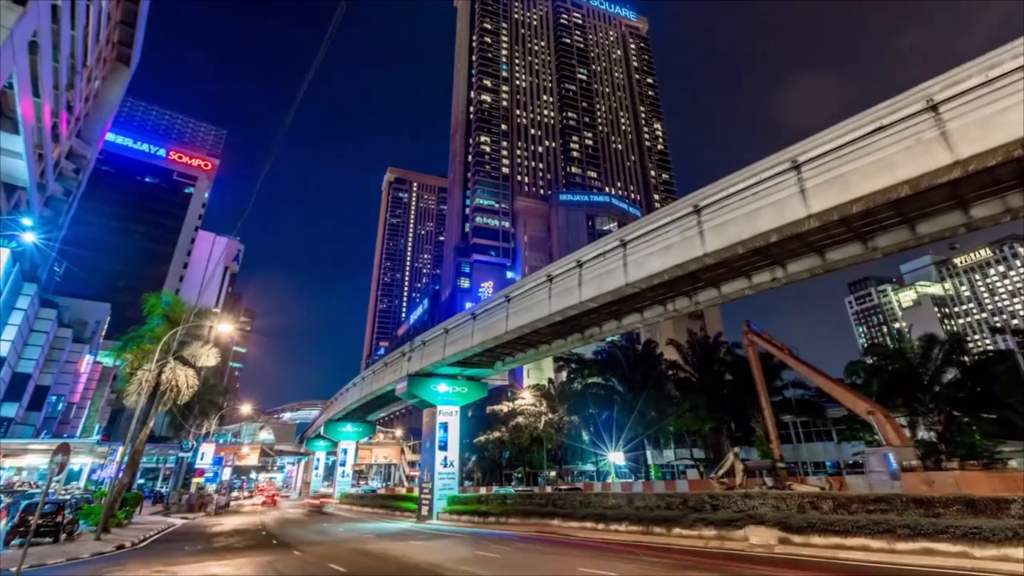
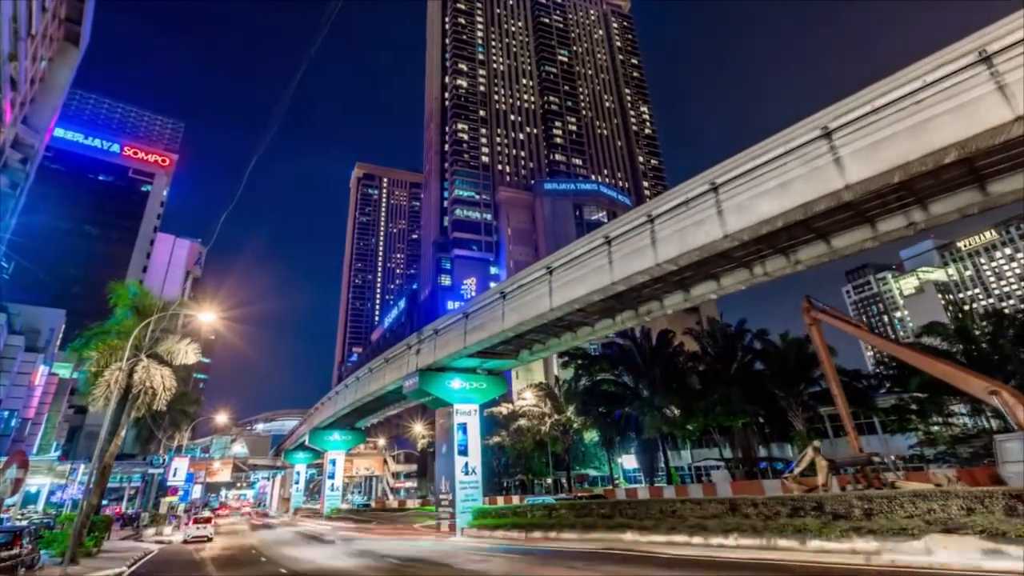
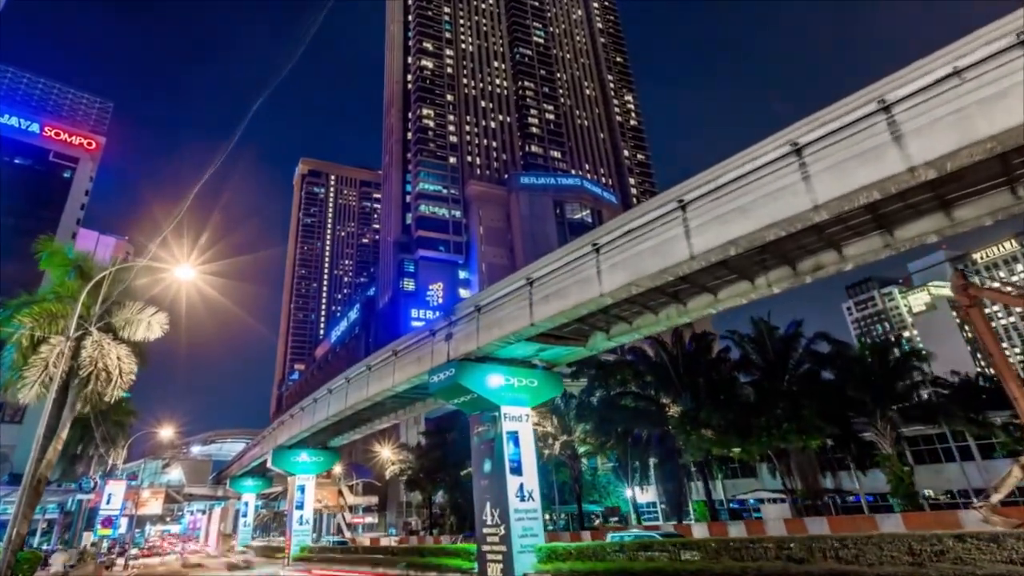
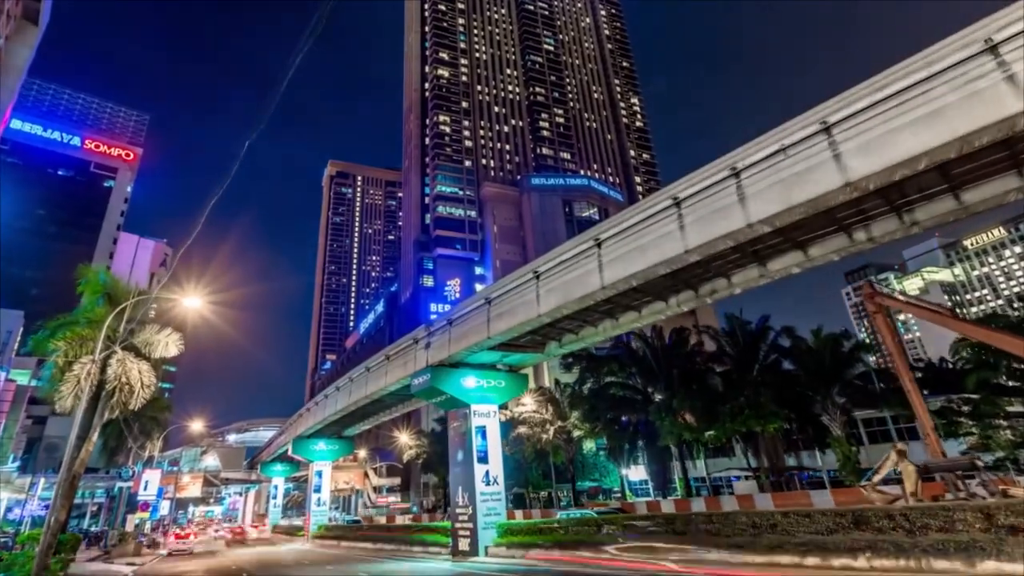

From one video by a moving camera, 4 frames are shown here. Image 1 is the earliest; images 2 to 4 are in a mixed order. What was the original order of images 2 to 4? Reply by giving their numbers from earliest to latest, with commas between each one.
2, 4, 3
